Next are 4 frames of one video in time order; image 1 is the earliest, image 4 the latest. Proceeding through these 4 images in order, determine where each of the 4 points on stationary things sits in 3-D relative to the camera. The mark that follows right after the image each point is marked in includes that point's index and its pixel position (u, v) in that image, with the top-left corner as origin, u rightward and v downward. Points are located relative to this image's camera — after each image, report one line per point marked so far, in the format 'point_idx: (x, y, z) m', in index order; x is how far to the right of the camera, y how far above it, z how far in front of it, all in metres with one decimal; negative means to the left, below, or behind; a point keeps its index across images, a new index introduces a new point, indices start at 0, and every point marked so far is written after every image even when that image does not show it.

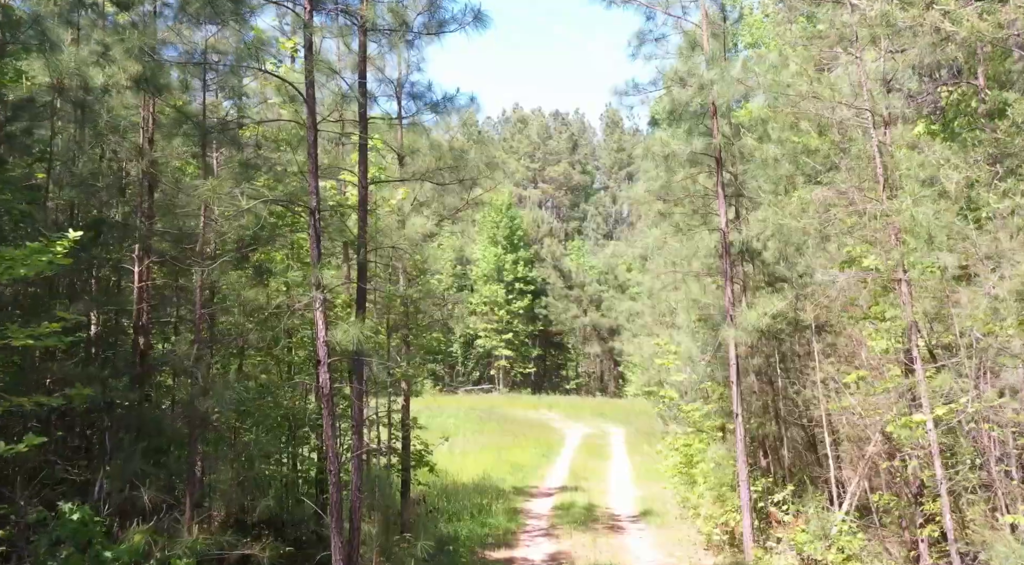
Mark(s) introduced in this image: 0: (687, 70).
0: (+3.2, +3.9, +18.6) m
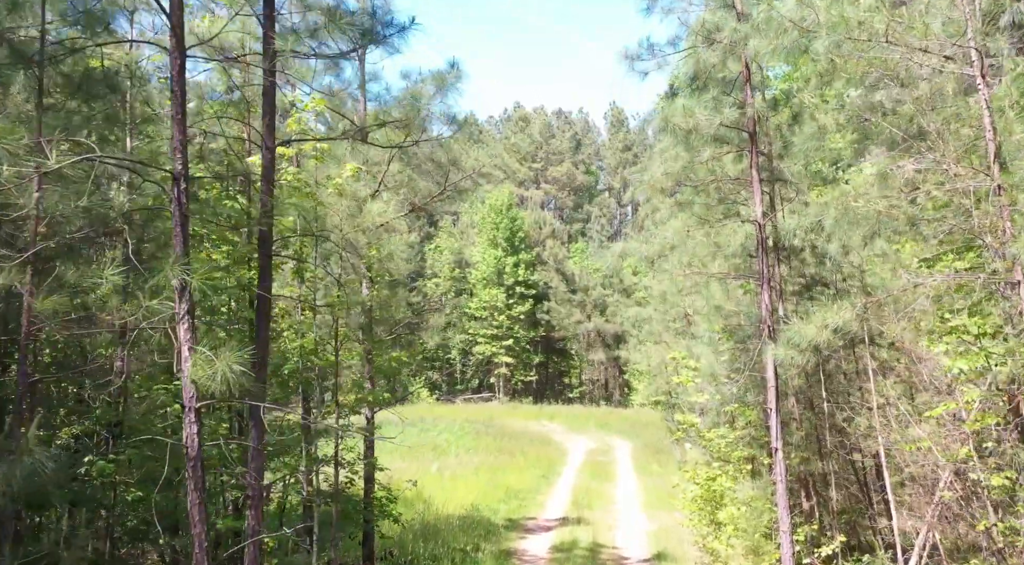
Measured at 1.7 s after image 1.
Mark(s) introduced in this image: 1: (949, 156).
0: (+3.0, +3.8, +15.1) m
1: (+4.7, +1.4, +11.0) m
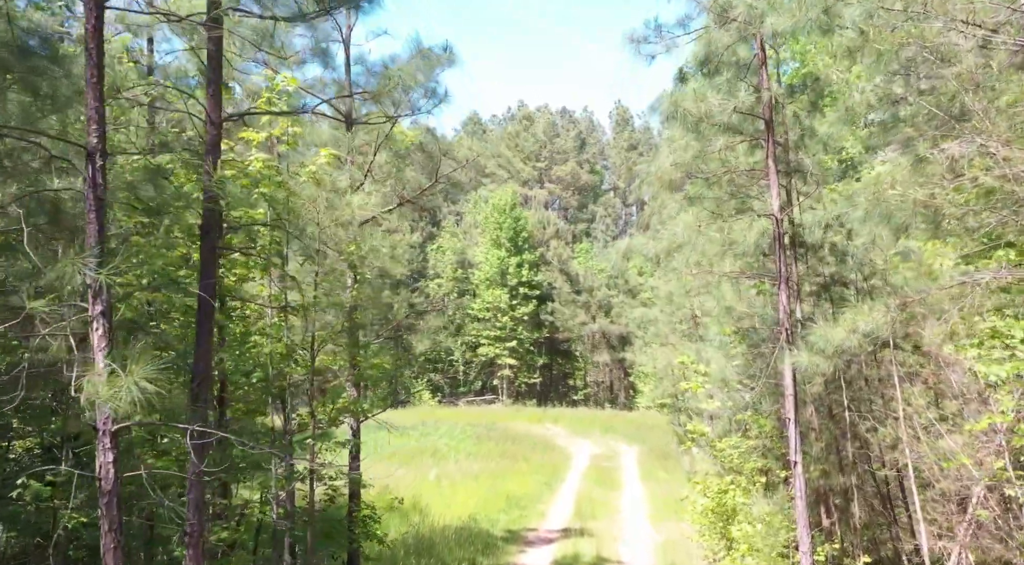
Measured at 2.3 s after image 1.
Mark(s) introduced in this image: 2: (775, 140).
0: (+3.0, +3.8, +13.9) m
1: (+4.6, +1.4, +9.8) m
2: (+3.8, +2.0, +14.6) m
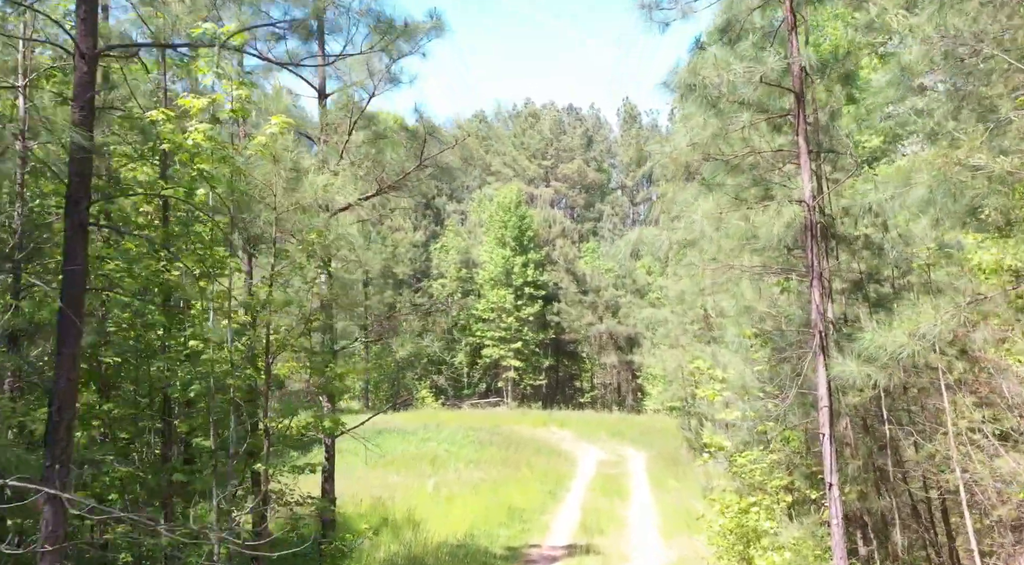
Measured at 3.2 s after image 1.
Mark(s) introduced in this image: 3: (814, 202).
0: (+2.9, +3.9, +12.1) m
1: (+4.5, +1.4, +8.0) m
2: (+3.7, +2.1, +12.8) m
3: (+3.7, +1.0, +12.7) m
